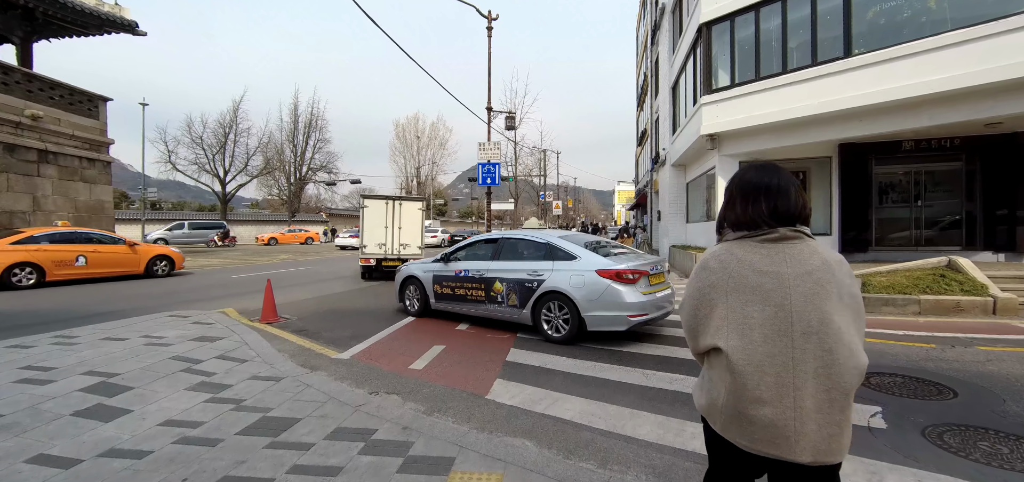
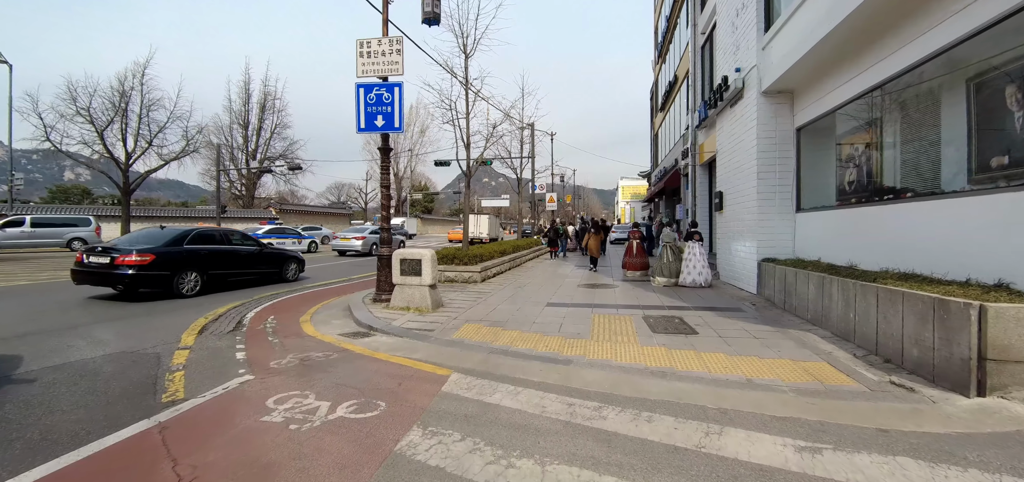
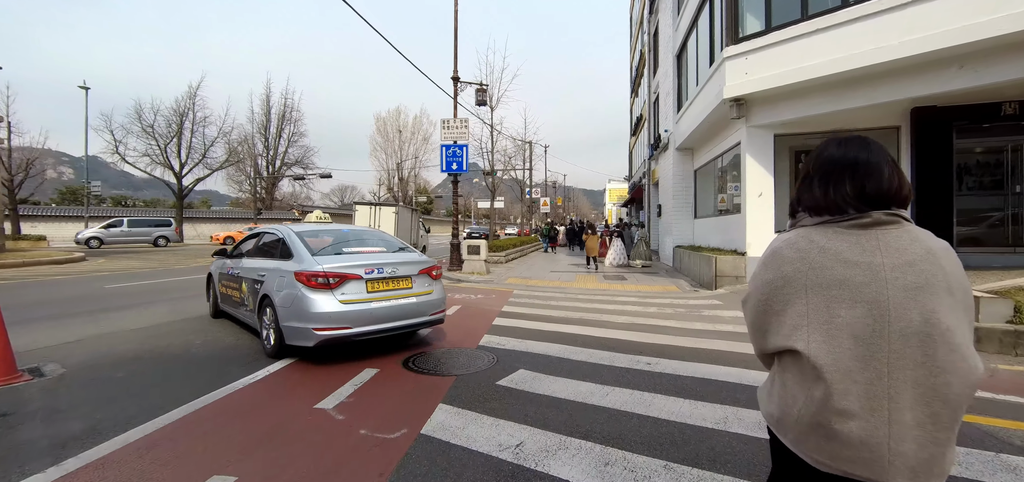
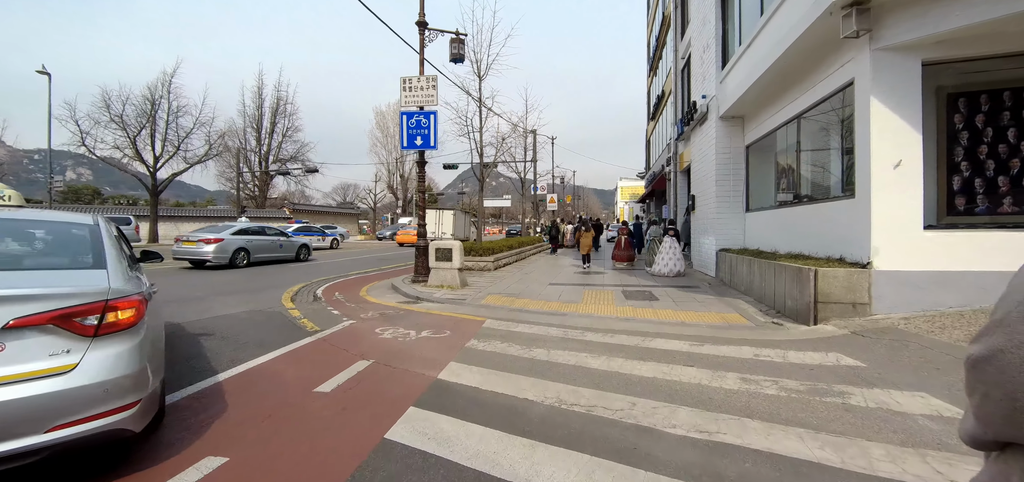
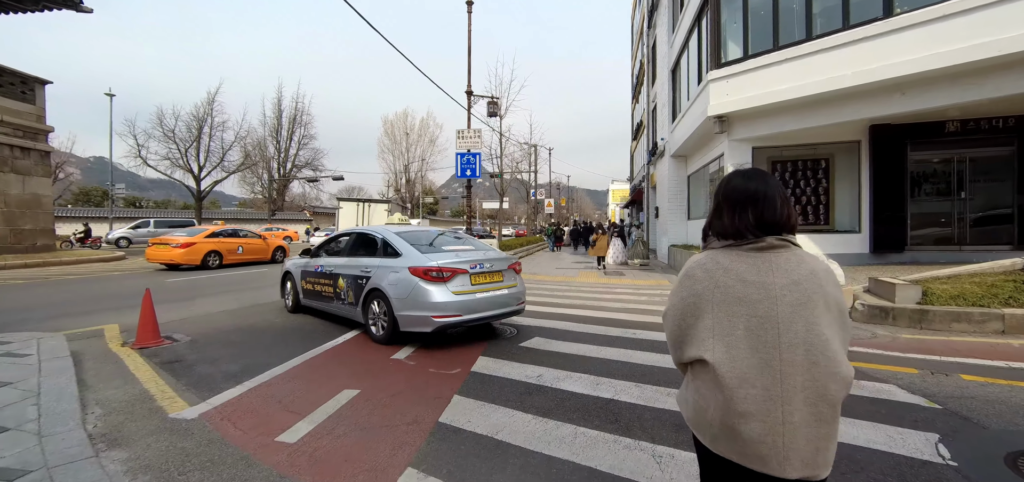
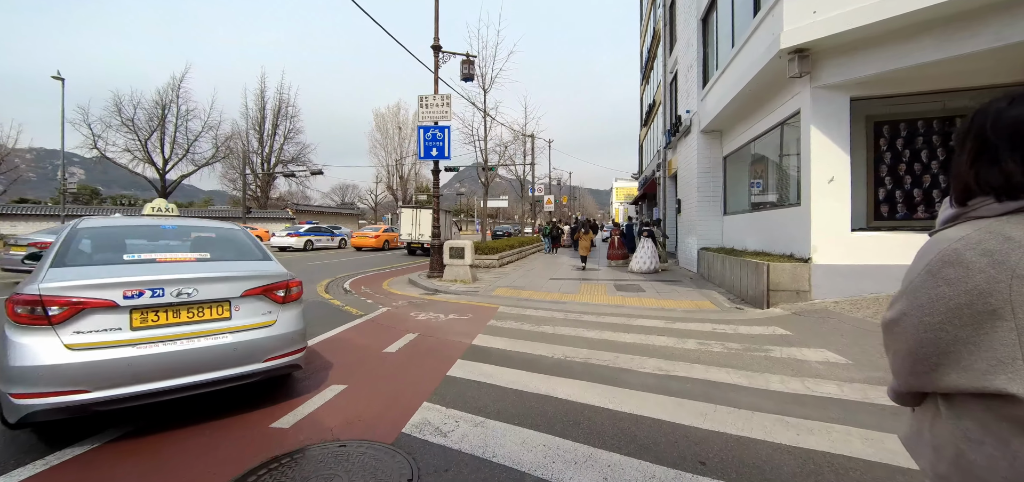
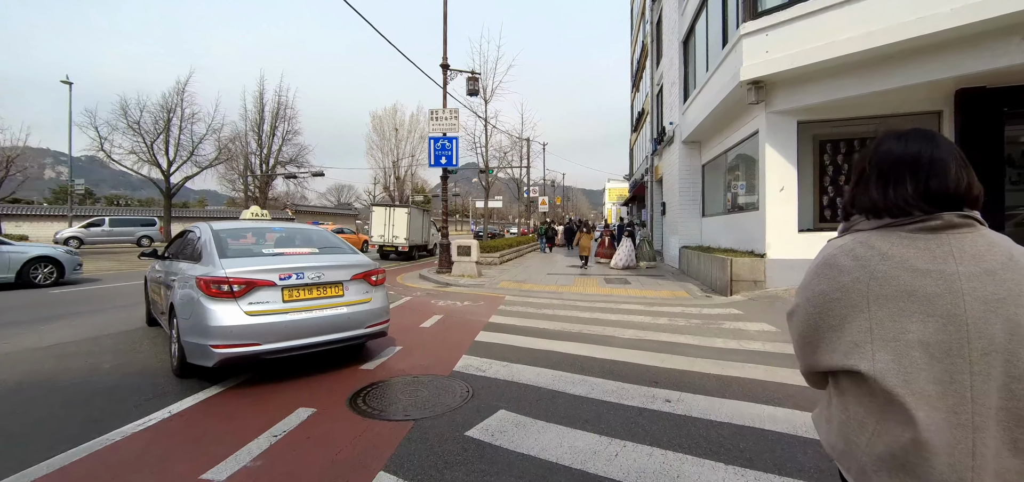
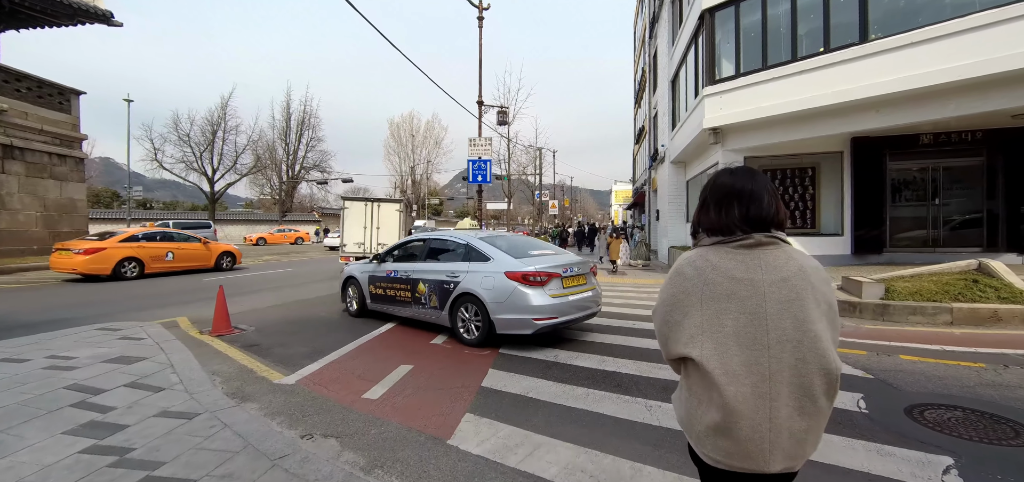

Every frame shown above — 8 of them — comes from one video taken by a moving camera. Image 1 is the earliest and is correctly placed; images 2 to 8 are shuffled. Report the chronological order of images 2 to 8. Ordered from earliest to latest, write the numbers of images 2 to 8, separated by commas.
8, 5, 3, 7, 6, 4, 2
